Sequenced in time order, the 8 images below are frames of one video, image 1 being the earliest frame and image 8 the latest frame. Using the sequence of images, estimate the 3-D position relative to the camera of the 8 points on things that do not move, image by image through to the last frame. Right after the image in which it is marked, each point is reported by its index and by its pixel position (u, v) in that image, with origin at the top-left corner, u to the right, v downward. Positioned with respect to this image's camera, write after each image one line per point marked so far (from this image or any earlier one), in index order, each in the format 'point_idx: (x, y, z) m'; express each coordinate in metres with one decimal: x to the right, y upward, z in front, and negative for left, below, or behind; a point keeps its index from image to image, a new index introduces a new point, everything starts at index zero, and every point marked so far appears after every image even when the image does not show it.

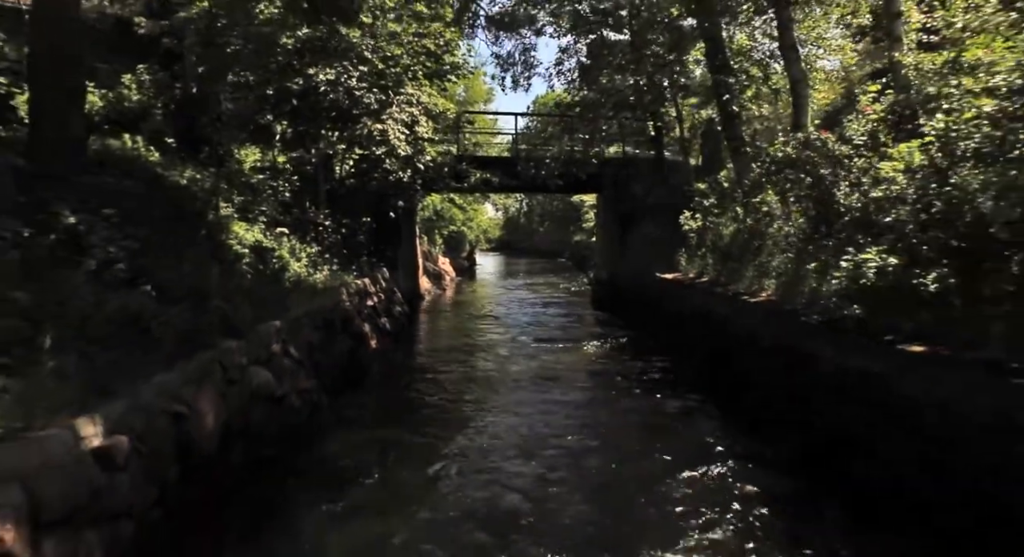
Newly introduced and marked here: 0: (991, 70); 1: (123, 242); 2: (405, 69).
0: (+4.0, +1.8, +4.6) m
1: (-4.1, +0.4, +5.9) m
2: (-2.2, +4.4, +11.6) m
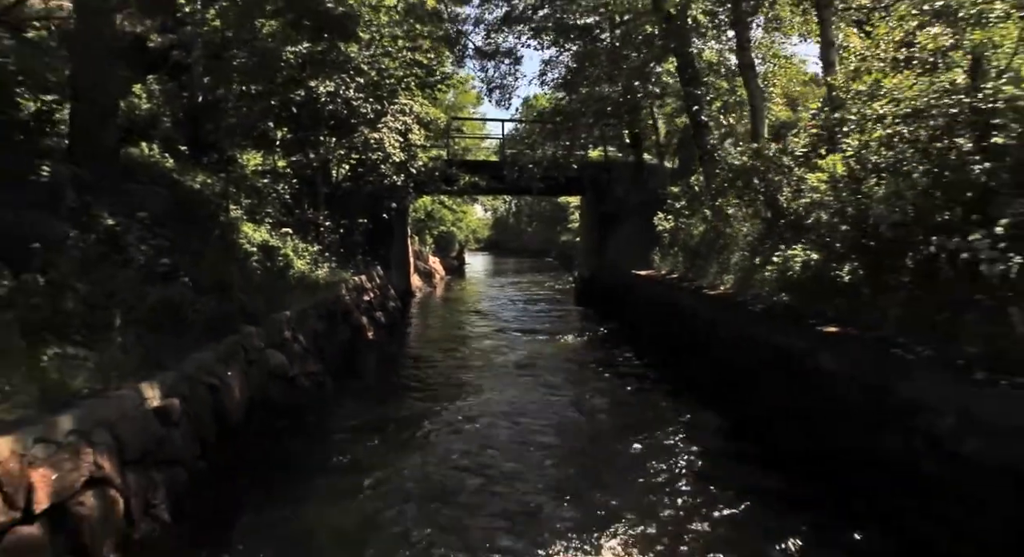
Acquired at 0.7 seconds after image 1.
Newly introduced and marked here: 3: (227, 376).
0: (+3.8, +1.9, +5.6) m
1: (-4.3, +0.5, +6.7) m
2: (-2.5, +4.5, +12.5) m
3: (-3.0, -1.0, +5.8) m
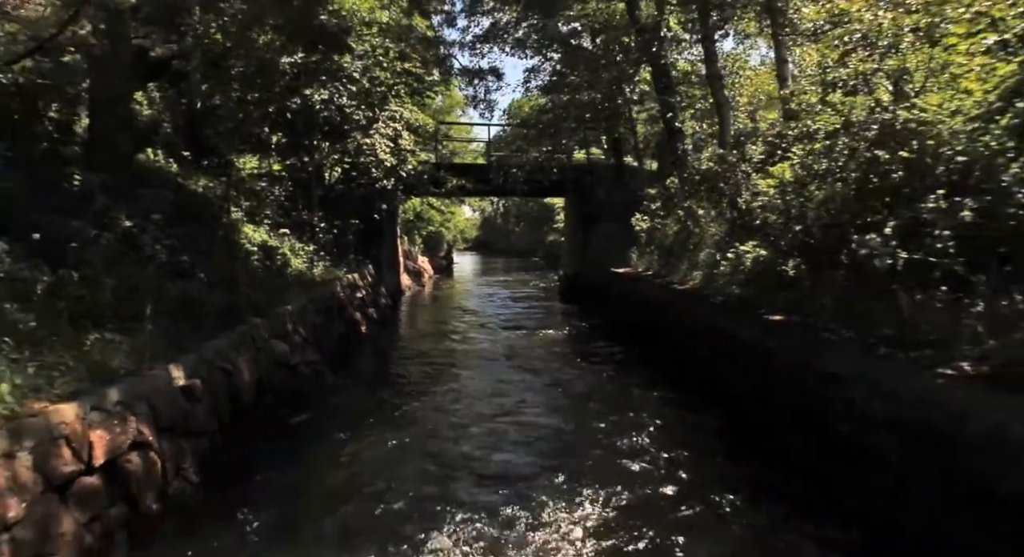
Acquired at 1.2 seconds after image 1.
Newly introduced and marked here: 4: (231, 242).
0: (+3.6, +2.0, +6.4) m
1: (-4.6, +0.5, +7.4) m
2: (-2.9, +4.5, +13.2) m
3: (-3.2, -0.9, +6.5) m
4: (-4.6, +0.6, +9.1) m
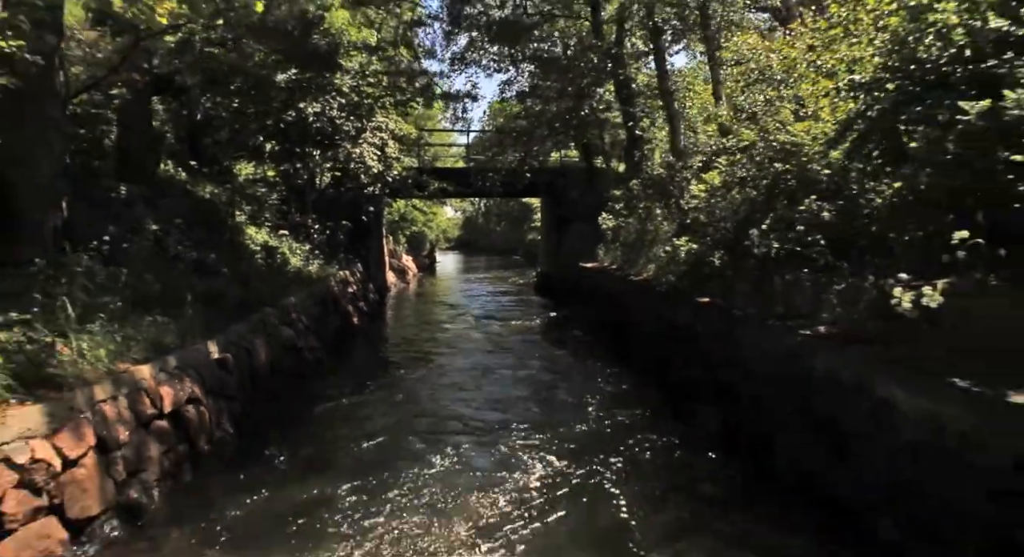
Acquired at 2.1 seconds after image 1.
0: (+3.2, +2.1, +7.9) m
1: (-5.0, +0.6, +8.6) m
2: (-3.5, +4.6, +14.5) m
3: (-3.5, -0.9, +7.8) m
4: (-5.1, +0.7, +10.3) m
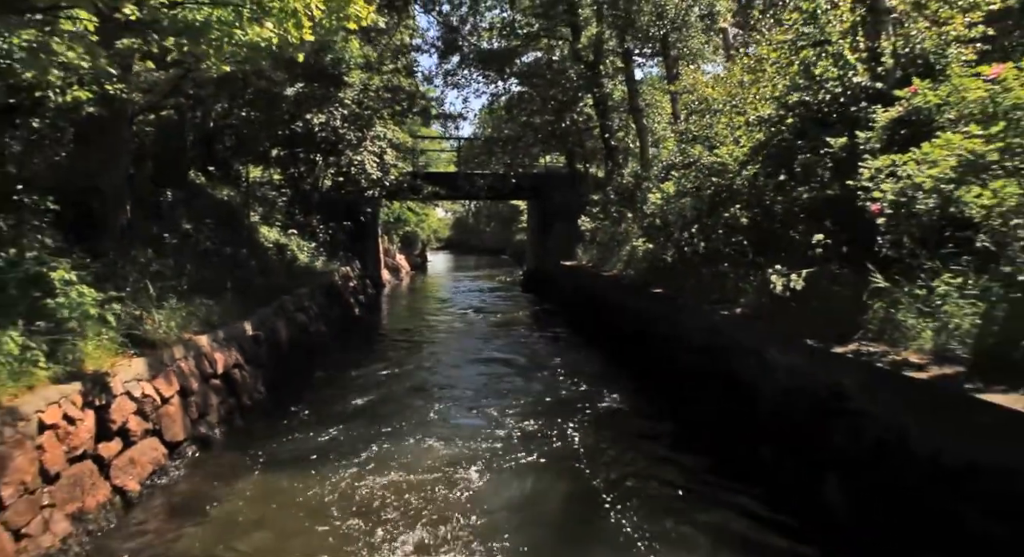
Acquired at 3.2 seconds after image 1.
0: (+3.0, +2.2, +9.4) m
1: (-5.2, +0.7, +10.0) m
2: (-3.9, +4.8, +15.9) m
3: (-3.8, -0.7, +9.1) m
4: (-5.4, +0.8, +11.7) m
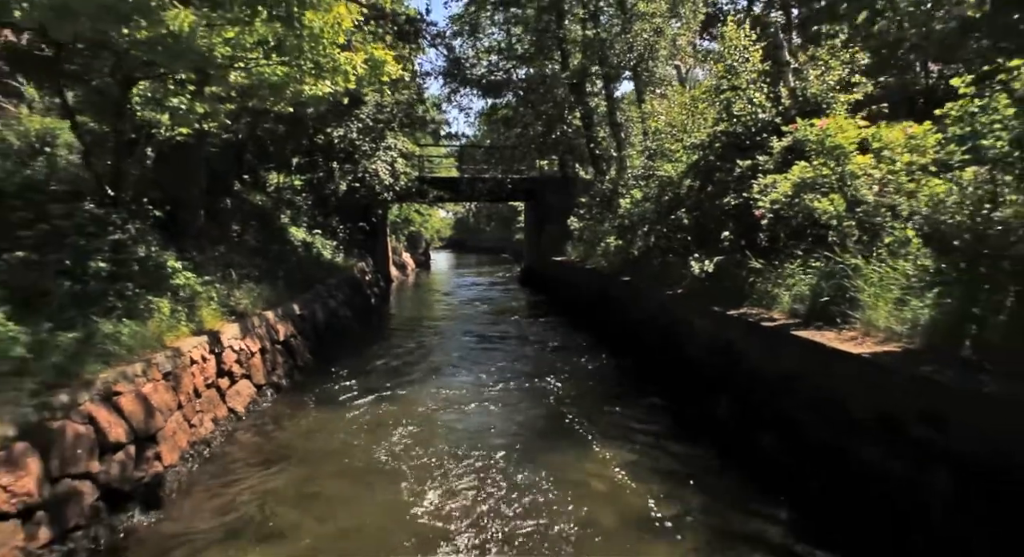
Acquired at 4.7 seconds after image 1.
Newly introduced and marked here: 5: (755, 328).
0: (+2.9, +2.4, +11.4) m
1: (-5.3, +0.9, +12.0) m
2: (-4.0, +4.9, +17.9) m
3: (-3.9, -0.6, +11.2) m
4: (-5.5, +1.0, +13.7) m
5: (+2.6, -0.5, +6.1) m
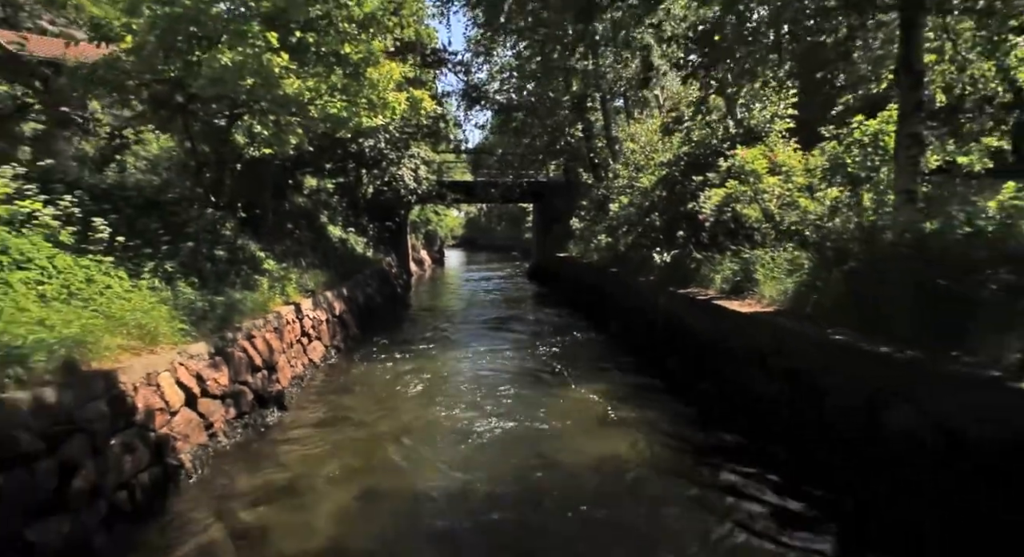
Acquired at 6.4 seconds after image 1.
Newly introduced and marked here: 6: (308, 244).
0: (+3.0, +2.6, +13.6) m
1: (-5.2, +1.1, +14.3) m
2: (-3.7, +5.2, +20.2) m
3: (-3.7, -0.3, +13.5) m
4: (-5.3, +1.2, +16.1) m
5: (+2.7, -0.3, +8.3) m
6: (-4.9, +0.8, +13.2) m
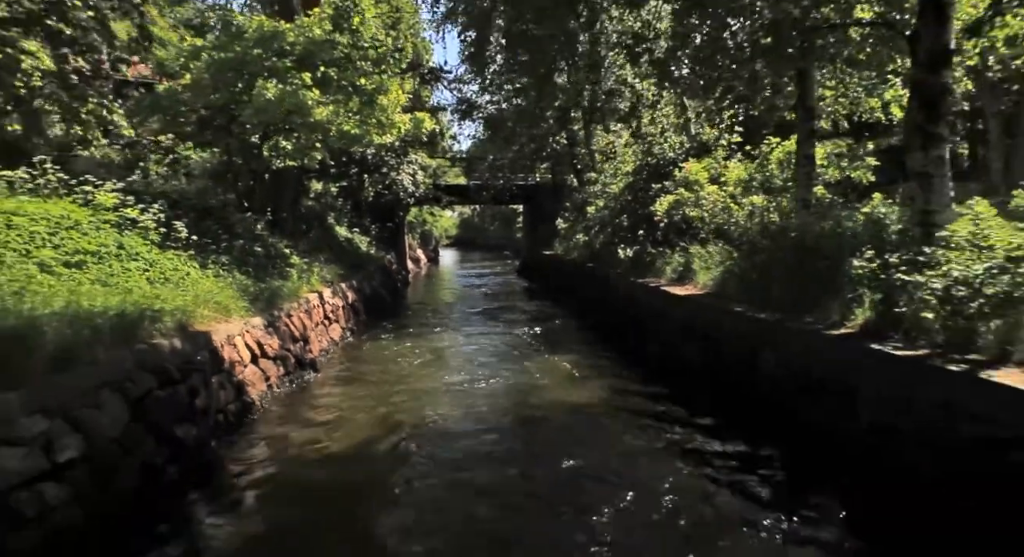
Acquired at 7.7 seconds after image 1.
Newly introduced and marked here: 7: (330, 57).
0: (+2.8, +2.8, +15.4) m
1: (-5.5, +1.3, +16.1) m
2: (-4.1, +5.3, +22.0) m
3: (-4.0, -0.2, +15.2) m
4: (-5.6, +1.4, +17.8) m
5: (+2.5, -0.2, +10.1) m
6: (-5.2, +0.9, +14.9) m
7: (-3.2, +3.9, +9.8) m
